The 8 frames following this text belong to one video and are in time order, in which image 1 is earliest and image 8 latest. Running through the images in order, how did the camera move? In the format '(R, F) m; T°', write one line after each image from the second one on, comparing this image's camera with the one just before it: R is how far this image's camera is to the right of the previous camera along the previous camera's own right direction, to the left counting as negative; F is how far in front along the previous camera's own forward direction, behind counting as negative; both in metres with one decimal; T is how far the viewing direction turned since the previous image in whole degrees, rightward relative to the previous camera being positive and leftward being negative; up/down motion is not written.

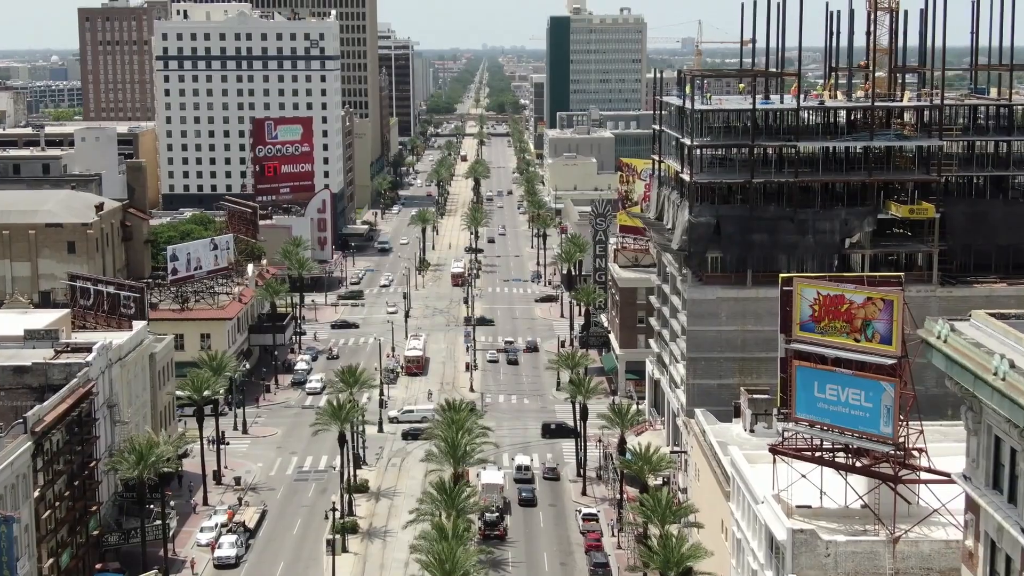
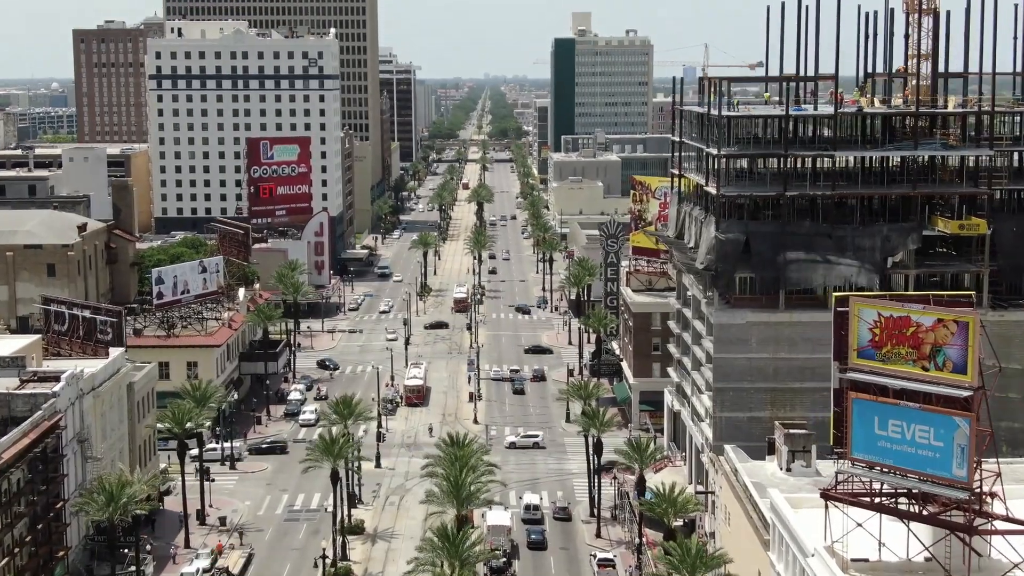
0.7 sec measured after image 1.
(-0.5, +8.4) m; 0°
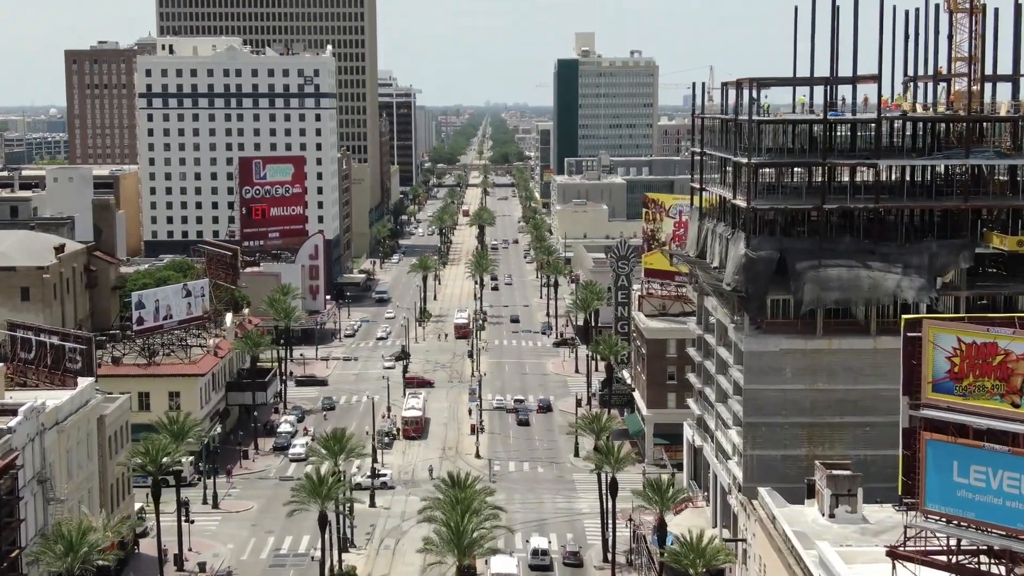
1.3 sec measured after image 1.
(-0.4, +8.5) m; 0°
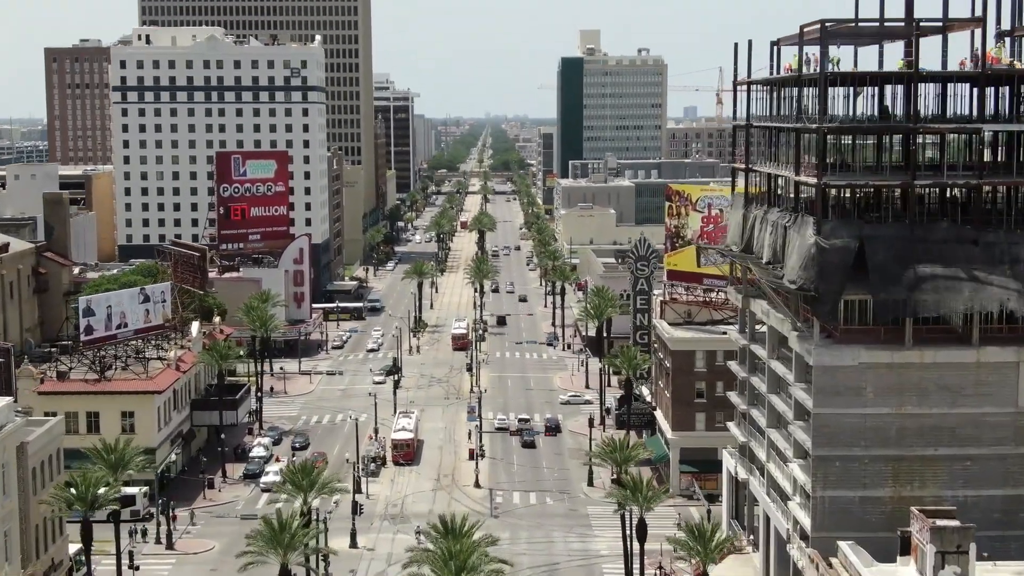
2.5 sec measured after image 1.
(-0.4, +15.9) m; 0°
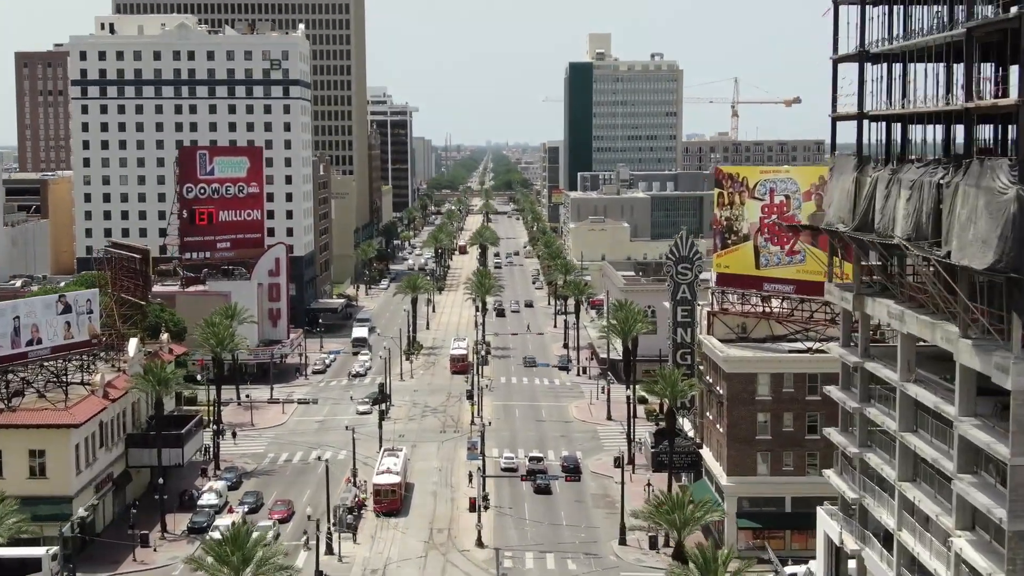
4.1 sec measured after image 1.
(-0.7, +22.1) m; 0°
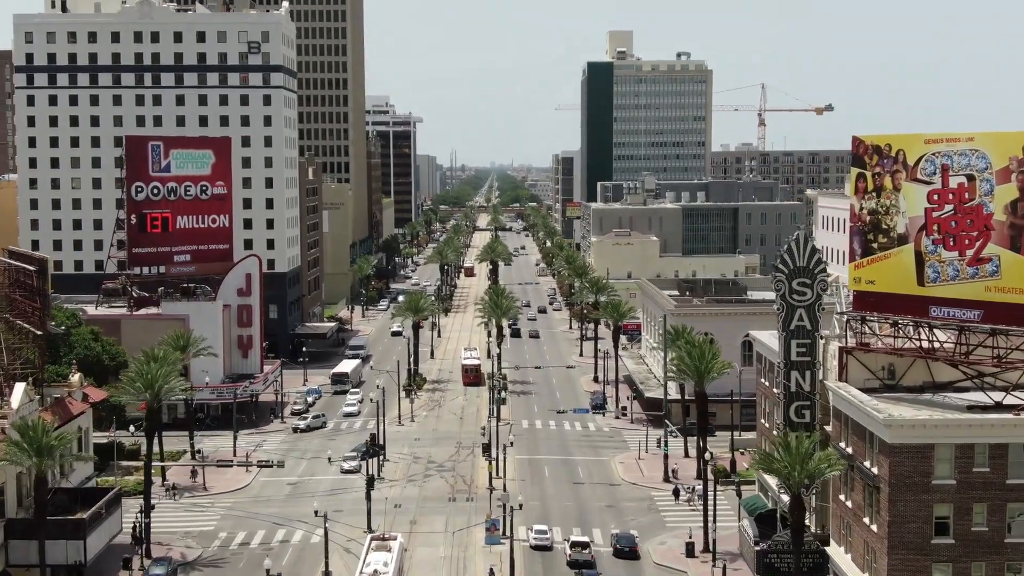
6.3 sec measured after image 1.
(-1.9, +27.8) m; 0°
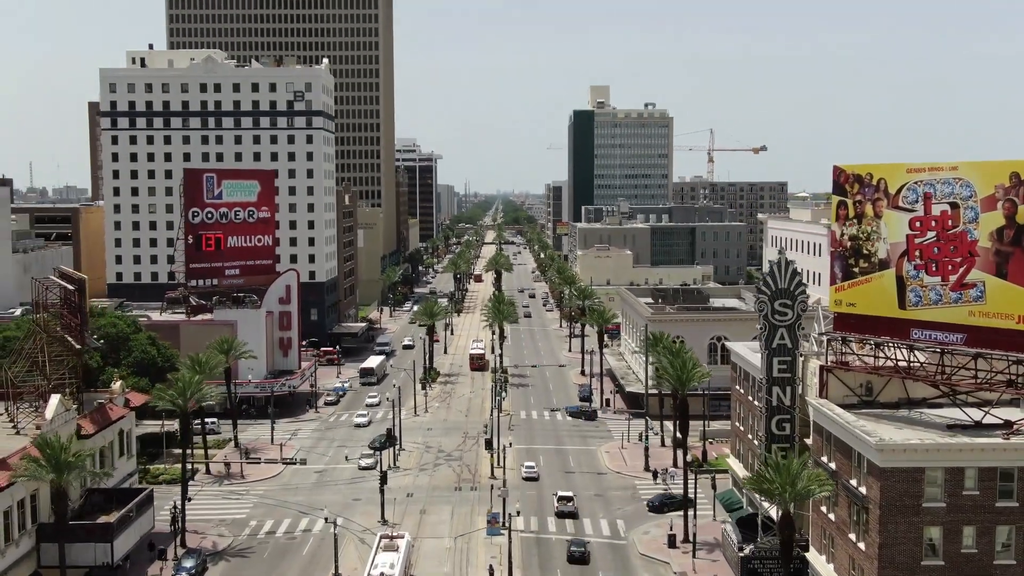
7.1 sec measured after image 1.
(+0.6, -4.5) m; -1°
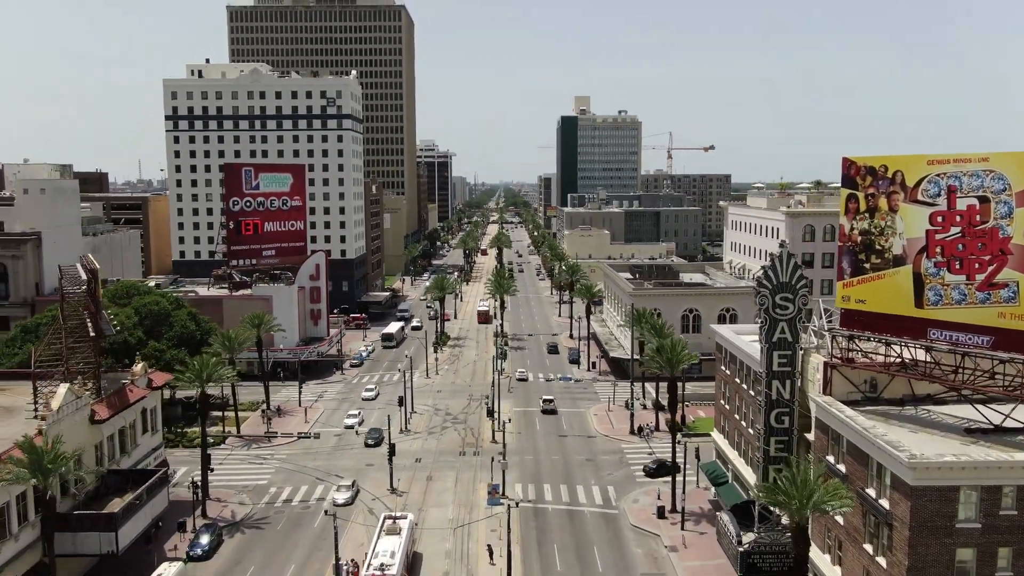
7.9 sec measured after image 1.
(-0.9, +0.2) m; 0°
